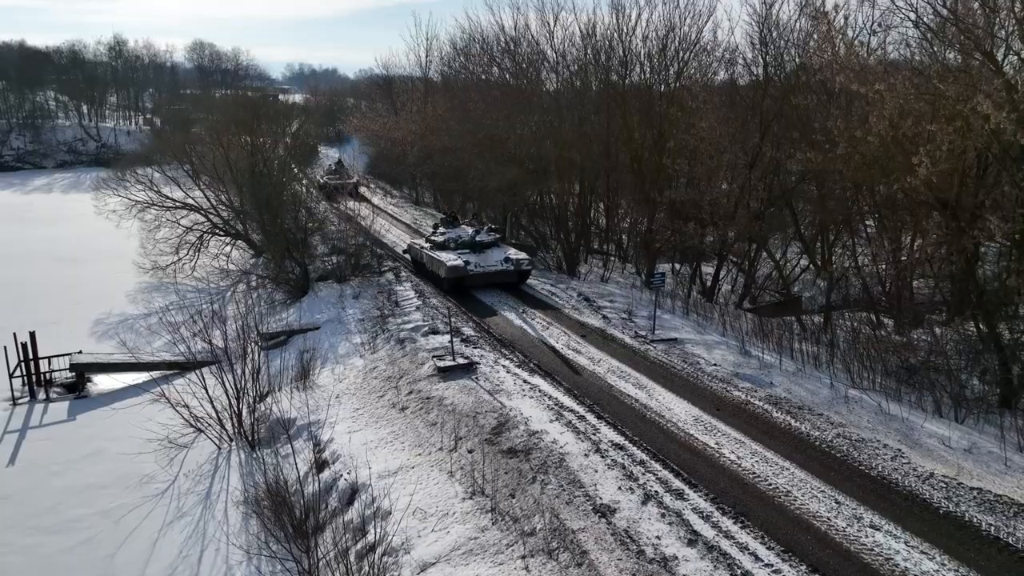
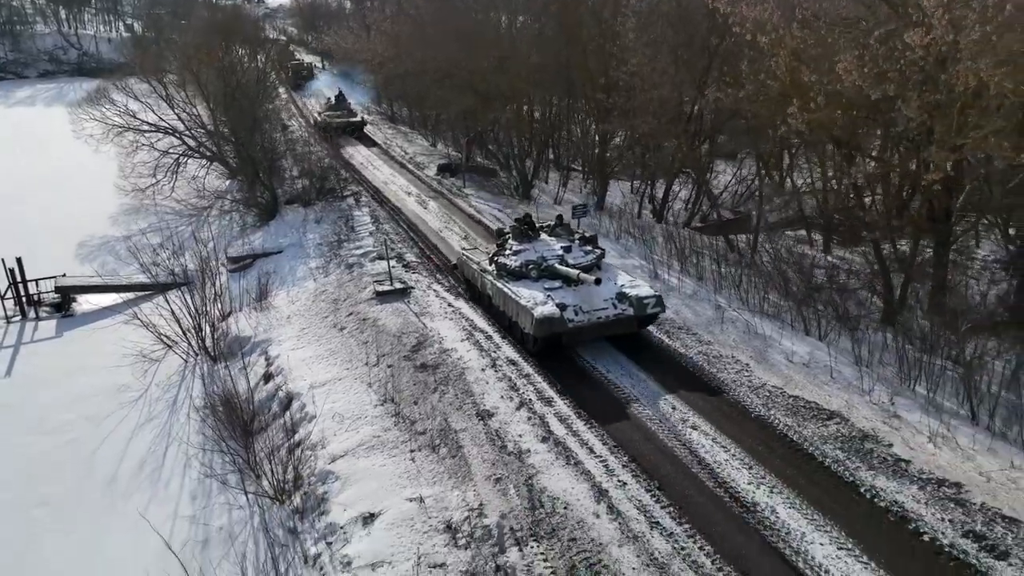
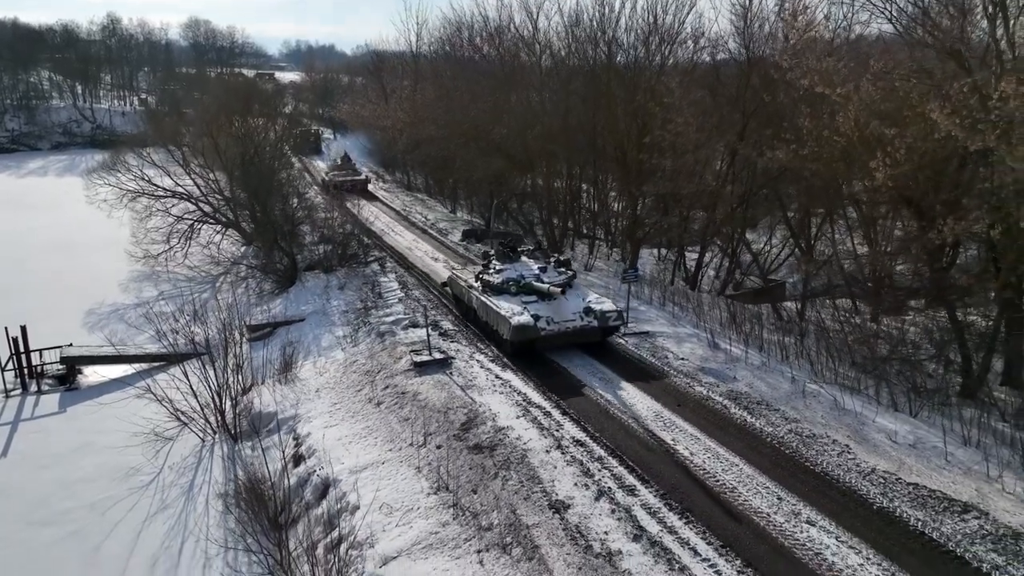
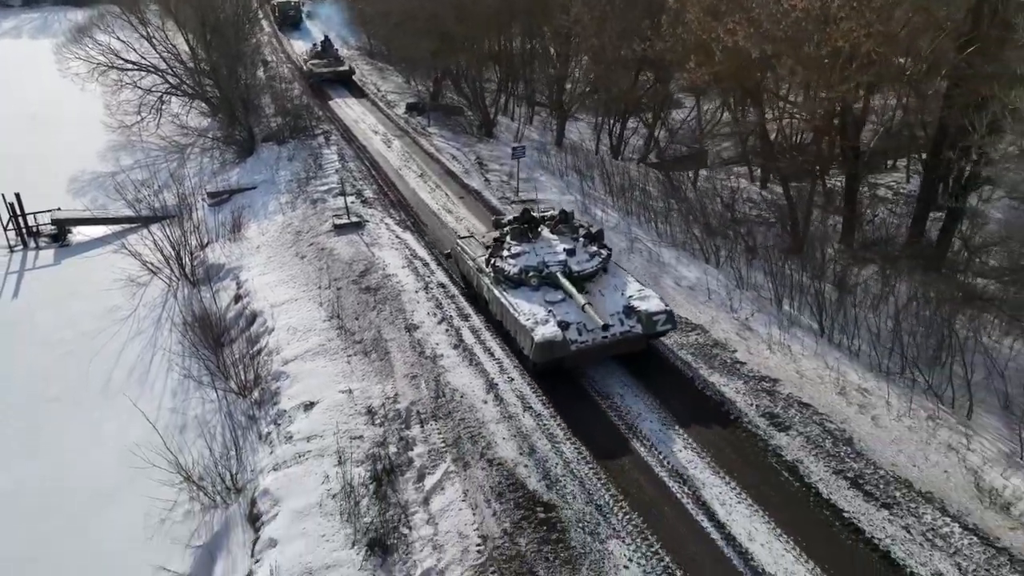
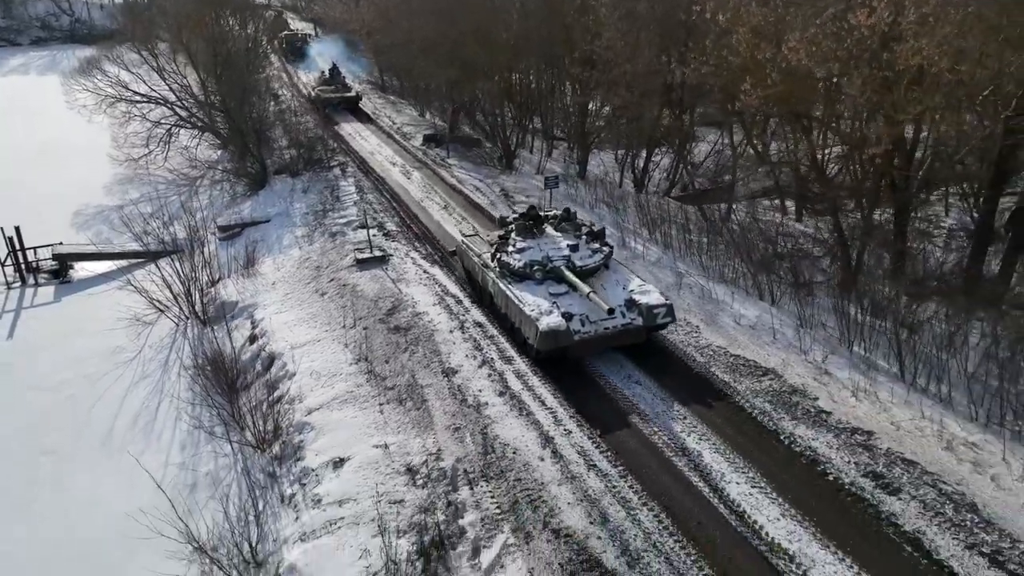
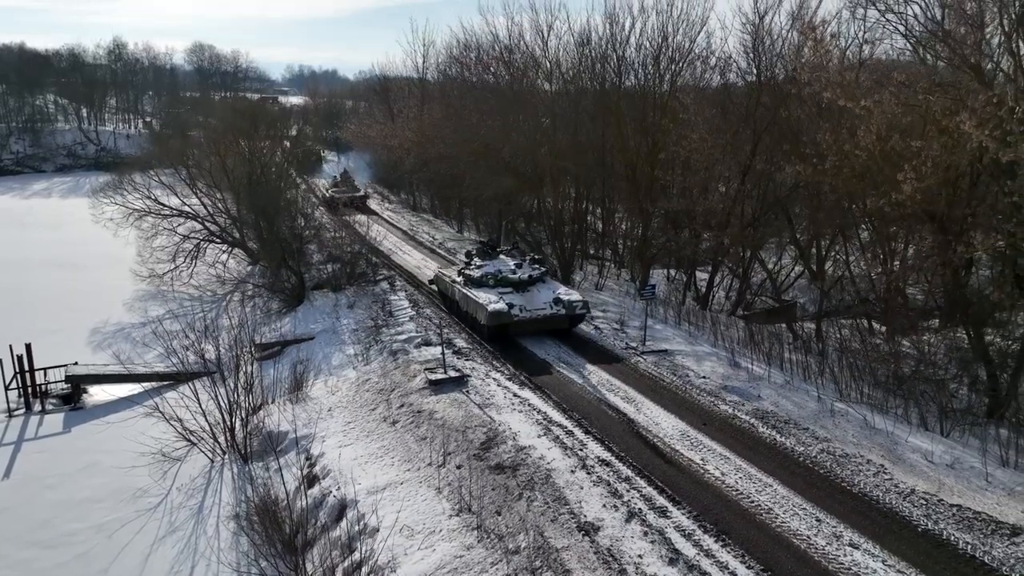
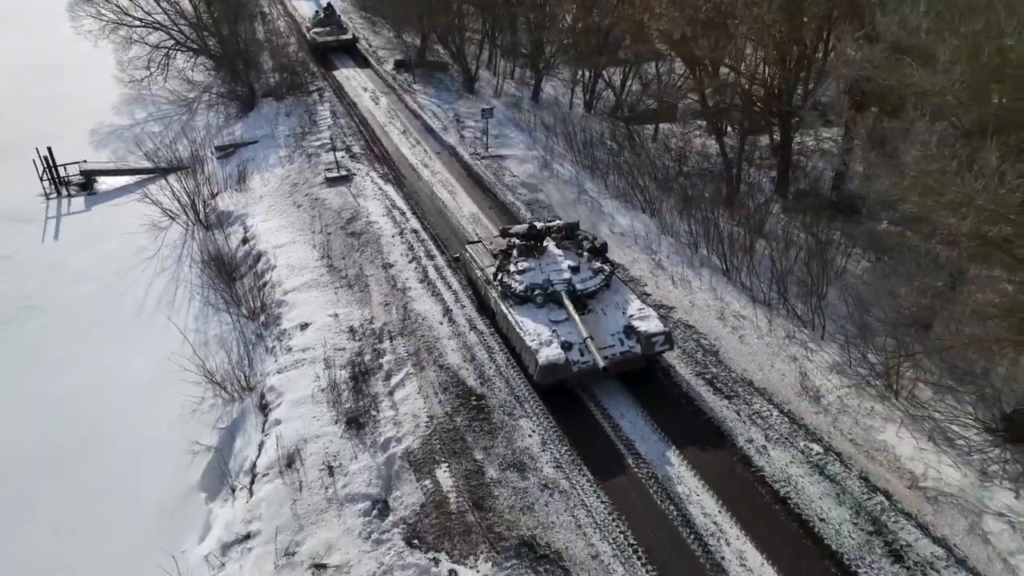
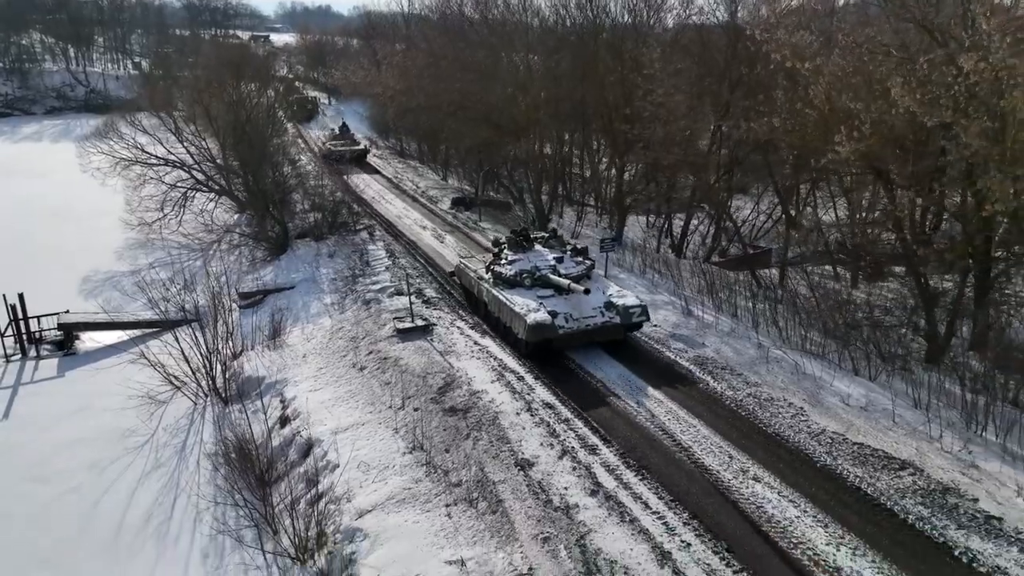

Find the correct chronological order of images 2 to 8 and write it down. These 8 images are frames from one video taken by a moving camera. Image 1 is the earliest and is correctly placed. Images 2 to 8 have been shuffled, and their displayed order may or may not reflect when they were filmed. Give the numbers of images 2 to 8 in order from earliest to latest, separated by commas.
6, 3, 8, 2, 5, 4, 7
